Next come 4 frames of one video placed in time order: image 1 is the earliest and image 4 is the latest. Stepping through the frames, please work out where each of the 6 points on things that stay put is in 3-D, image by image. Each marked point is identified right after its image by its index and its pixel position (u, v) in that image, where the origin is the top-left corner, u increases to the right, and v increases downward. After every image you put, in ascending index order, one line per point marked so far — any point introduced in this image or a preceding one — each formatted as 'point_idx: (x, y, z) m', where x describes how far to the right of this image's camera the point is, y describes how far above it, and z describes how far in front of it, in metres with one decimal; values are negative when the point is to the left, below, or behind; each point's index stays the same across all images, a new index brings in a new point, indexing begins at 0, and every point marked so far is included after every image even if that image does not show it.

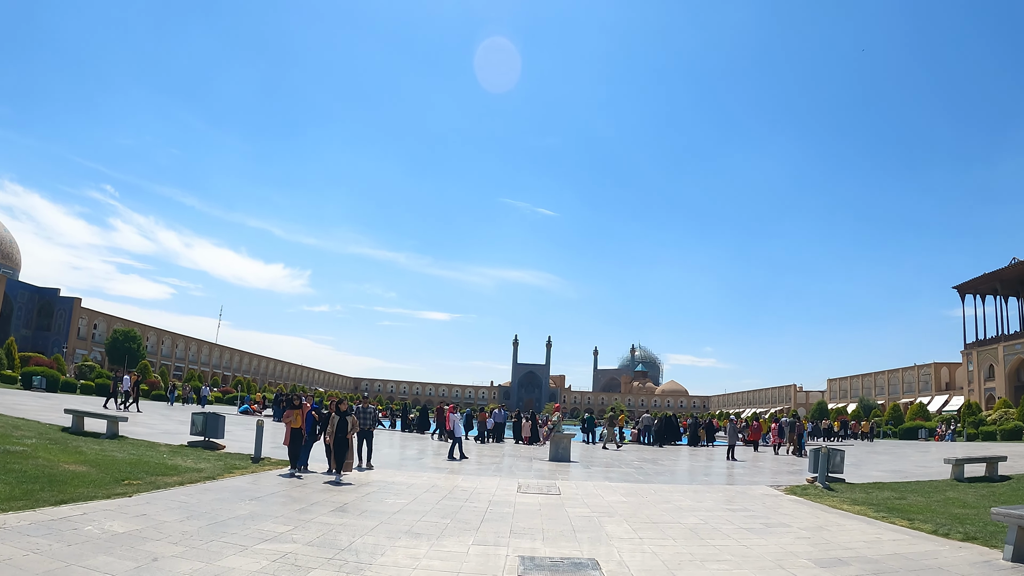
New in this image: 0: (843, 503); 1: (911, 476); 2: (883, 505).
0: (+4.9, -3.2, +9.3) m
1: (+8.8, -4.1, +13.7) m
2: (+5.4, -3.2, +9.1) m
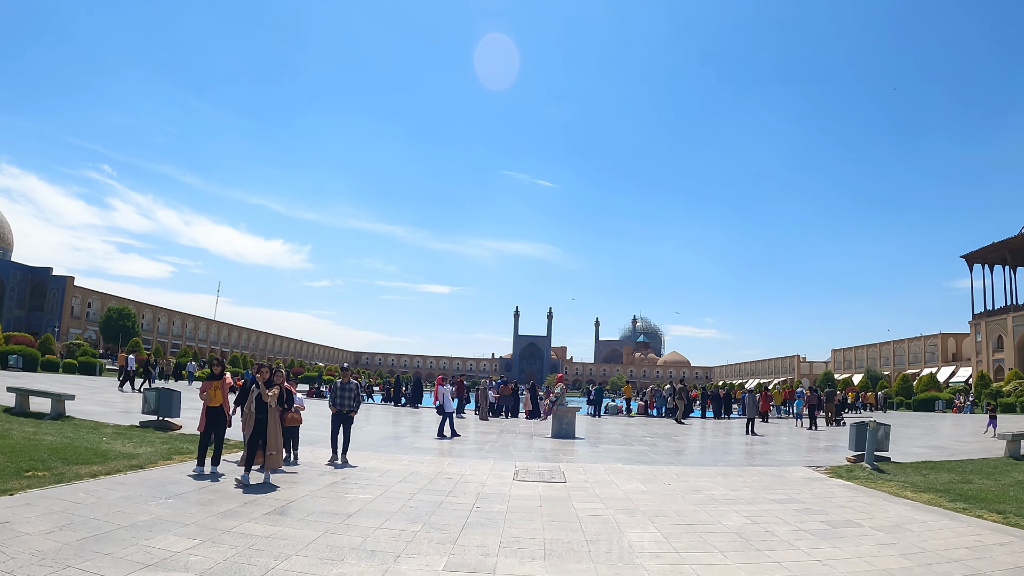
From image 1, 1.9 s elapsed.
0: (+4.9, -2.5, +7.7) m
1: (+8.7, -3.2, +12.2) m
2: (+5.4, -2.5, +7.6) m
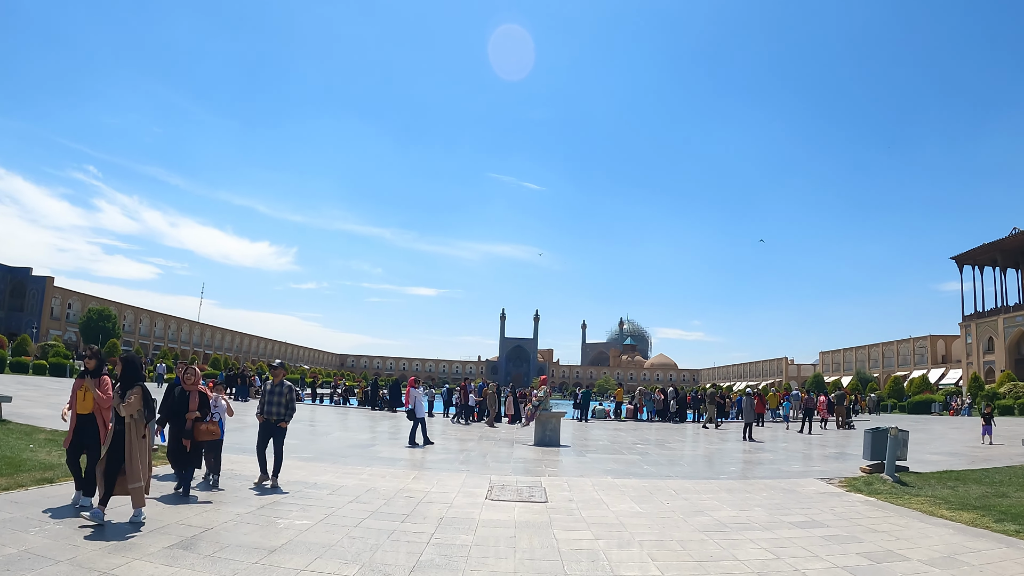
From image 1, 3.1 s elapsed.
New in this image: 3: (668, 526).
0: (+4.6, -2.4, +6.8) m
1: (+8.3, -3.1, +11.3) m
2: (+5.1, -2.3, +6.6) m
3: (+1.3, -2.0, +5.3) m
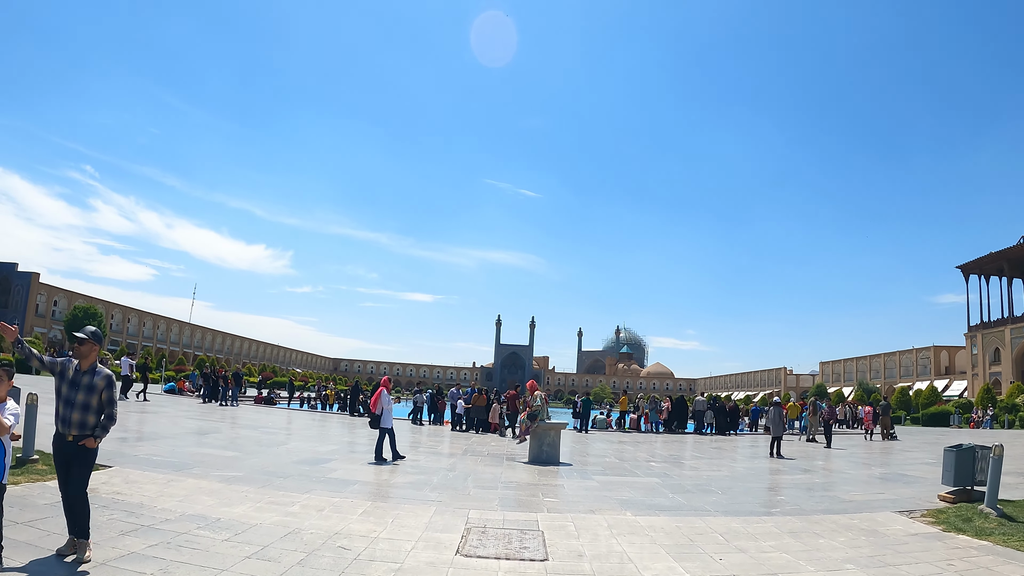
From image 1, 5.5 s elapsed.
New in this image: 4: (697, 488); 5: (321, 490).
0: (+4.5, -2.1, +4.8) m
1: (+8.2, -3.0, +9.4) m
2: (+5.0, -2.1, +4.7) m
3: (+1.2, -1.7, +3.3) m
4: (+2.2, -2.4, +7.5) m
5: (-1.9, -2.0, +6.0) m
